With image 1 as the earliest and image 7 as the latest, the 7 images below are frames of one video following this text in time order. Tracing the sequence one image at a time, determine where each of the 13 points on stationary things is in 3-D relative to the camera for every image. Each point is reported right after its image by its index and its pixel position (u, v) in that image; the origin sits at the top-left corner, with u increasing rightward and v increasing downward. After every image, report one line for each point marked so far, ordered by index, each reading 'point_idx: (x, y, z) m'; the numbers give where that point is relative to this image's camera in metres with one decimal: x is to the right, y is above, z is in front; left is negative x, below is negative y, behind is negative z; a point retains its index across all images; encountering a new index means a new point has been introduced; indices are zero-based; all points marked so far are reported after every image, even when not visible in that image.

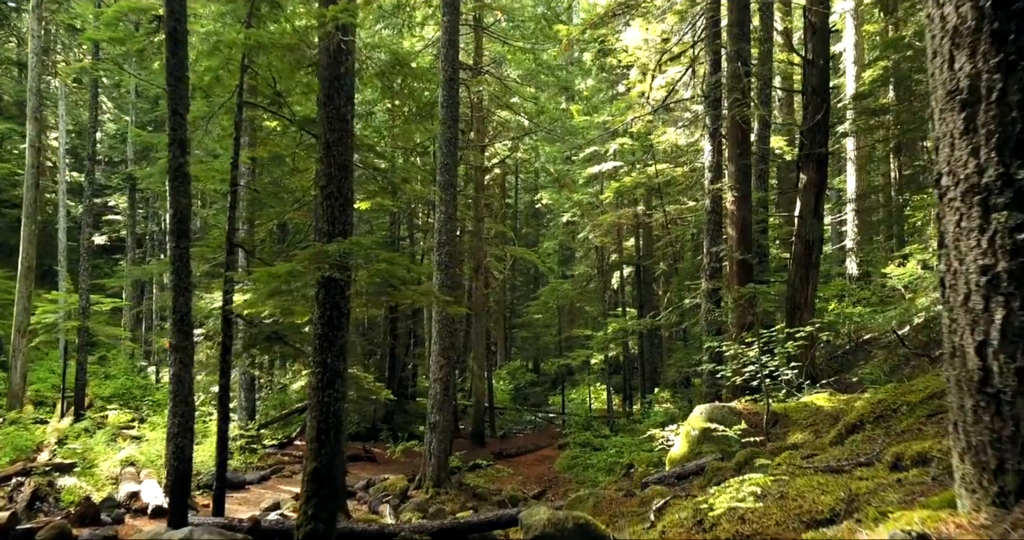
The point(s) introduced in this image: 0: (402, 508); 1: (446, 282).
0: (-1.7, -3.8, +11.4) m
1: (-1.2, -0.3, +13.1) m
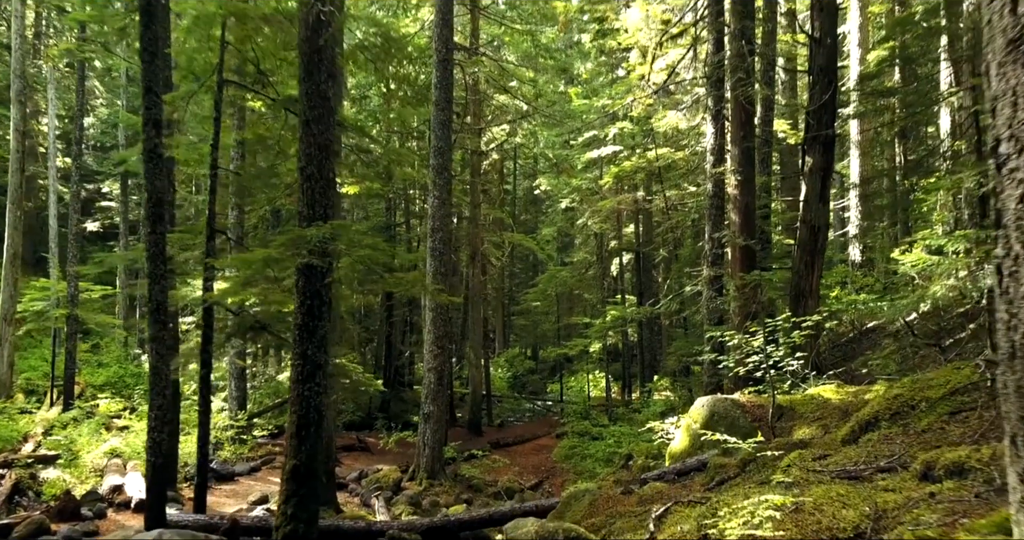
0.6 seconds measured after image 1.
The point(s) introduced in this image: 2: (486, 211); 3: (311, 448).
0: (-1.8, -3.5, +11.1) m
1: (-1.3, 0.0, +12.8) m
2: (-0.7, +1.5, +19.5) m
3: (-1.6, -1.4, +5.7) m
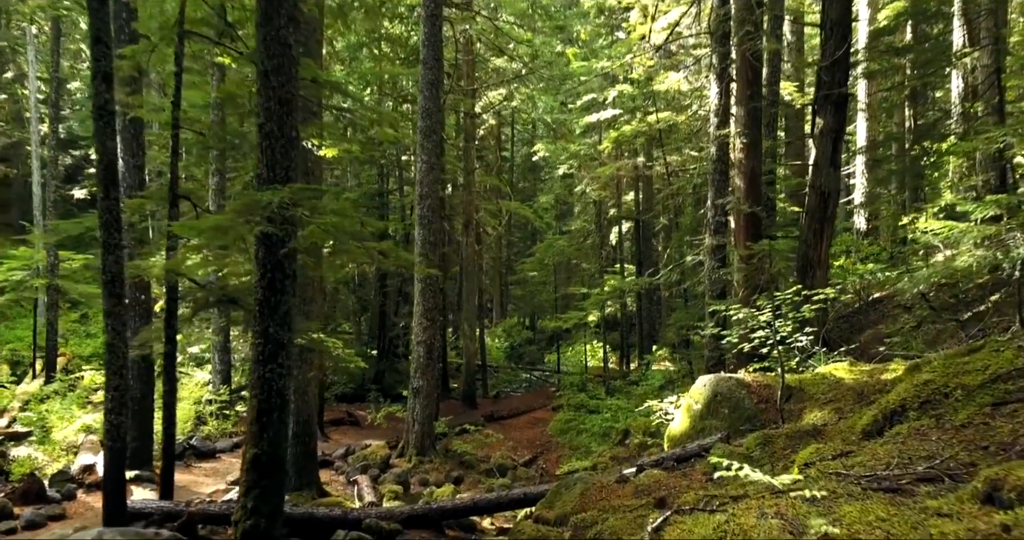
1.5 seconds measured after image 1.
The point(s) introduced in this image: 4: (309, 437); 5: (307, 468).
0: (-1.9, -3.1, +10.6) m
1: (-1.4, +0.5, +12.2) m
2: (-0.8, +2.4, +18.8) m
3: (-1.7, -1.2, +5.2) m
4: (-2.6, -2.1, +9.2) m
5: (-2.6, -2.5, +9.2) m
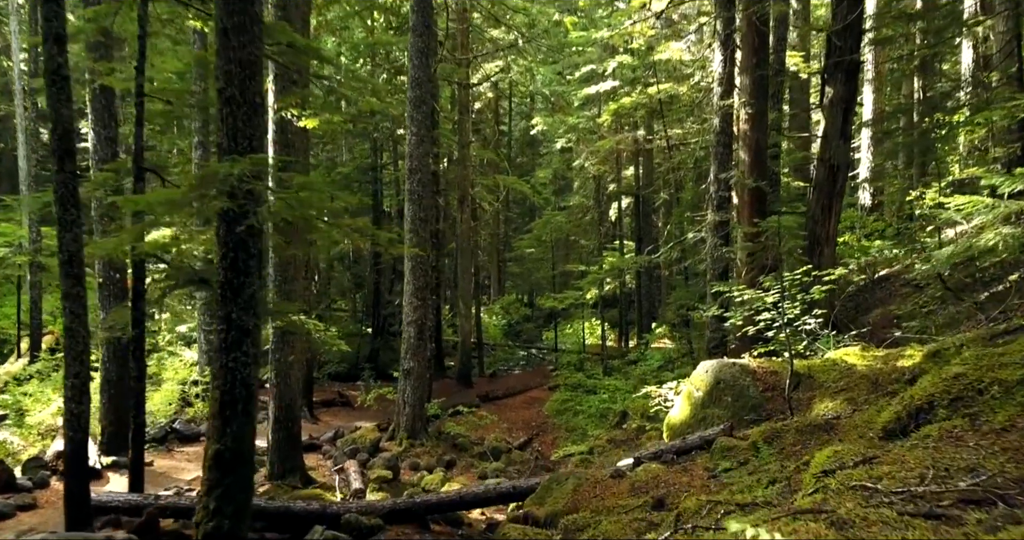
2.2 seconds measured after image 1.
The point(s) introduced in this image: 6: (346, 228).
0: (-2.0, -2.8, +10.3) m
1: (-1.5, +0.9, +11.7) m
2: (-0.9, +3.0, +18.3) m
3: (-1.8, -1.1, +4.8) m
4: (-2.7, -1.9, +8.9) m
5: (-2.7, -2.3, +8.8) m
6: (-1.4, +0.3, +5.9) m
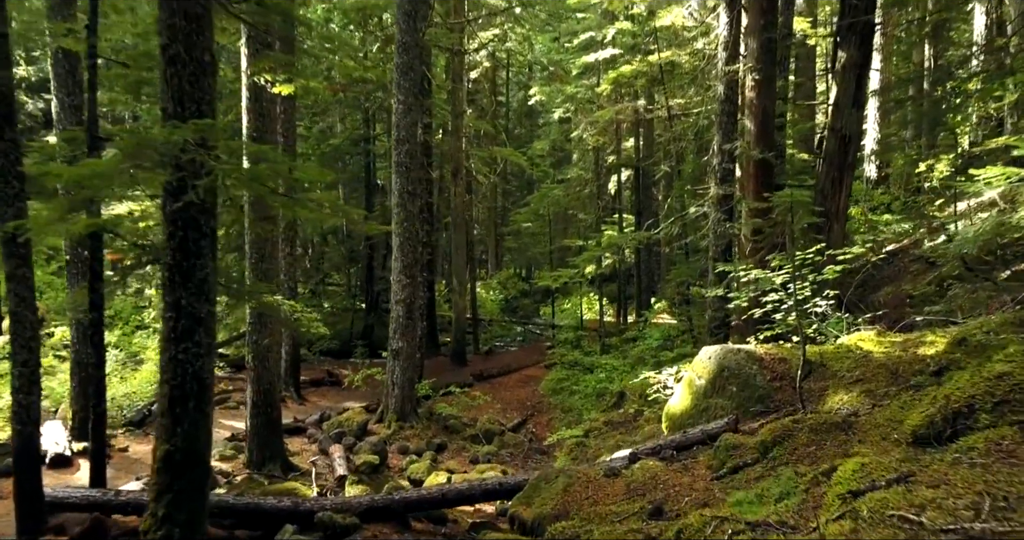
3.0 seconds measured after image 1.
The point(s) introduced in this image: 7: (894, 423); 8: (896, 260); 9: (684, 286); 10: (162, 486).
0: (-2.1, -2.4, +9.9) m
1: (-1.6, +1.2, +11.2) m
2: (-1.0, +3.6, +17.6) m
3: (-1.9, -0.9, +4.3) m
4: (-2.8, -1.6, +8.4) m
5: (-2.8, -2.0, +8.4) m
6: (-1.5, +0.5, +5.4) m
7: (+2.1, -0.8, +4.0) m
8: (+5.8, +0.2, +10.9) m
9: (+3.5, -0.3, +14.6) m
10: (-2.1, -1.3, +4.3) m
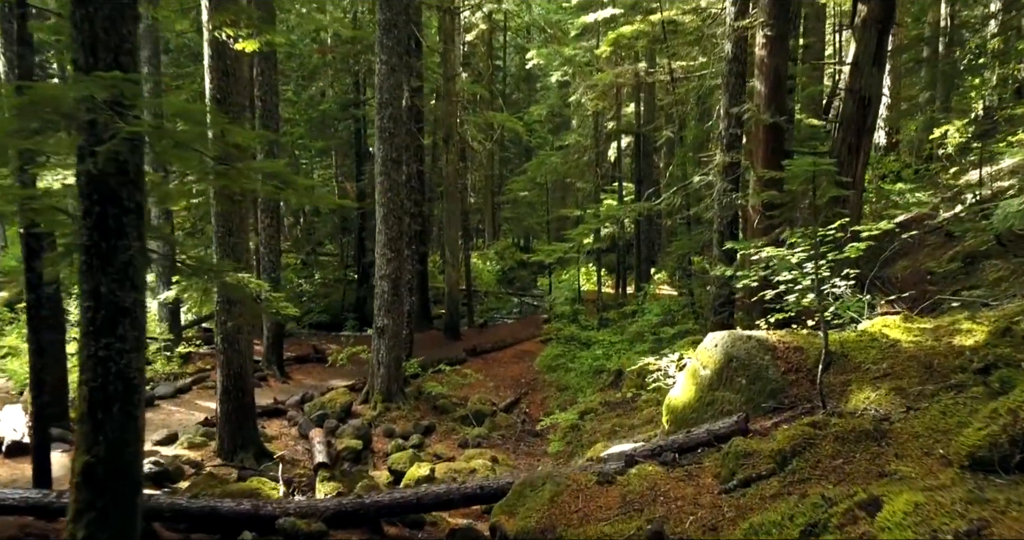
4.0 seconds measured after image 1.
0: (-2.3, -2.1, +9.3) m
1: (-1.7, +1.6, +10.5) m
2: (-1.1, +4.3, +16.8) m
3: (-2.0, -0.8, +3.7) m
4: (-2.9, -1.3, +7.8) m
5: (-2.9, -1.7, +7.9) m
6: (-1.6, +0.6, +4.7) m
7: (+2.0, -0.8, +3.4) m
8: (+5.7, +0.6, +10.3) m
9: (+3.4, +0.2, +14.0) m
10: (-2.2, -1.2, +3.7) m
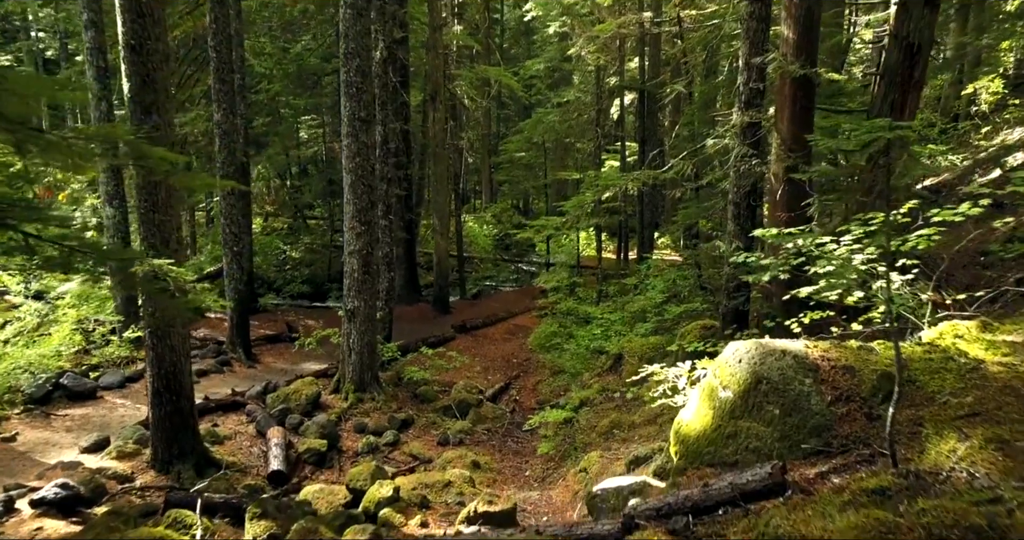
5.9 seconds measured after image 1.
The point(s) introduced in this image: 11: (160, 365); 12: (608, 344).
0: (-2.4, -1.8, +8.3) m
1: (-1.9, +2.0, +9.2) m
2: (-1.3, +4.9, +15.4) m
3: (-2.2, -0.9, +2.6) m
4: (-3.1, -1.2, +6.7) m
5: (-3.1, -1.5, +6.8) m
6: (-1.8, +0.6, +3.5) m
7: (+1.8, -0.9, +2.3) m
8: (+5.5, +0.9, +9.0) m
9: (+3.2, +0.8, +12.8) m
10: (-2.4, -1.2, +2.6) m
11: (-3.2, -0.9, +6.6) m
12: (+1.5, -1.2, +11.0) m
